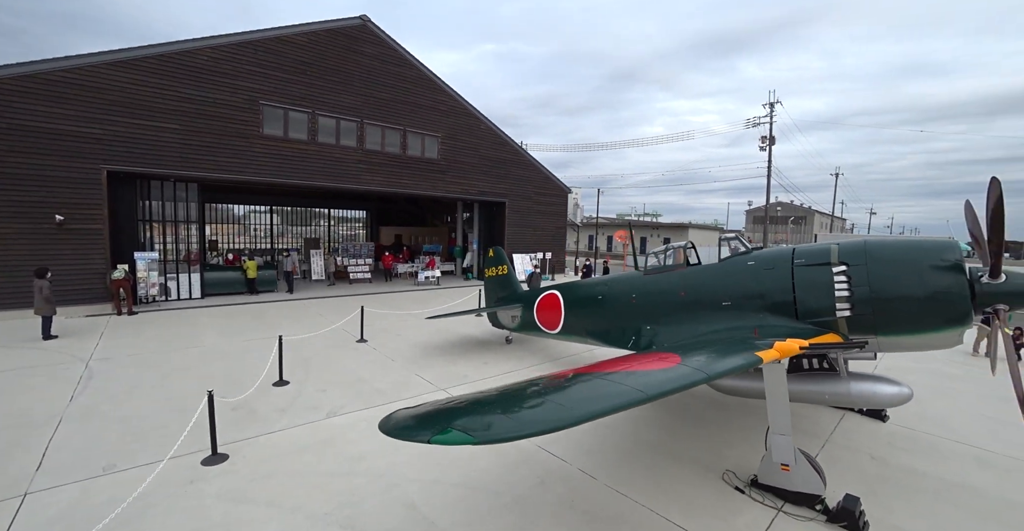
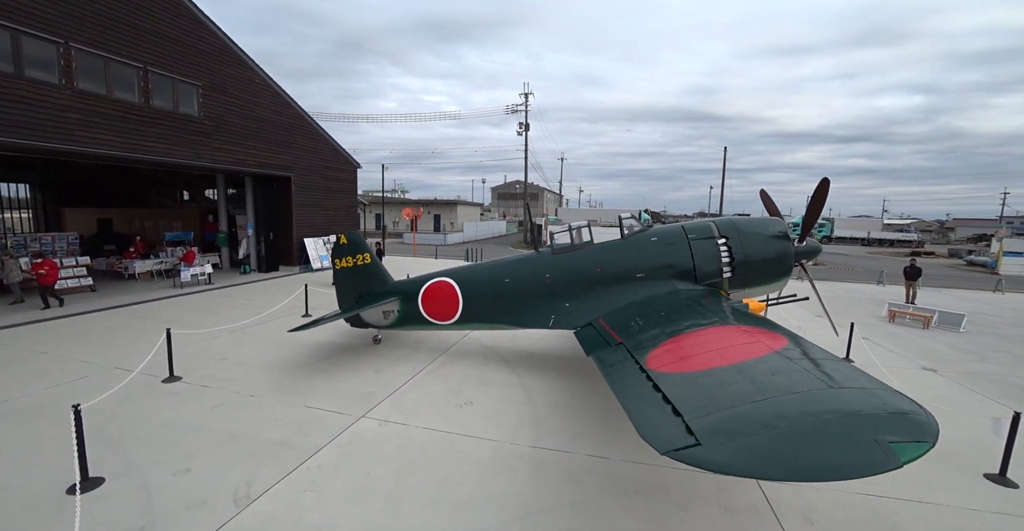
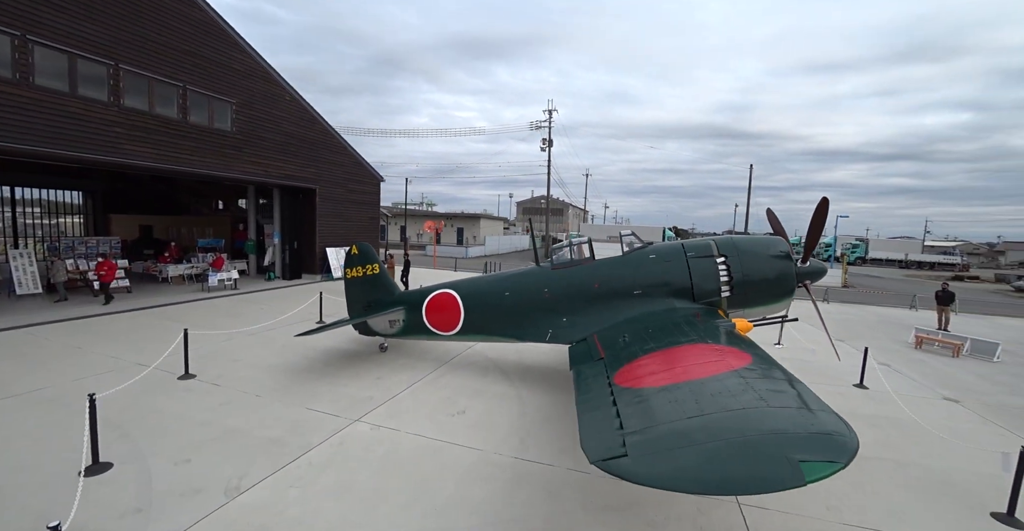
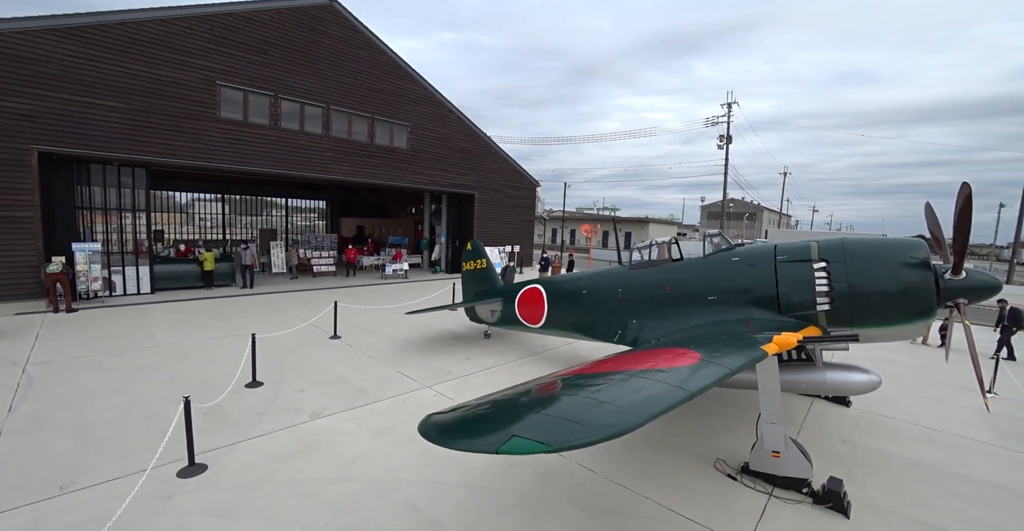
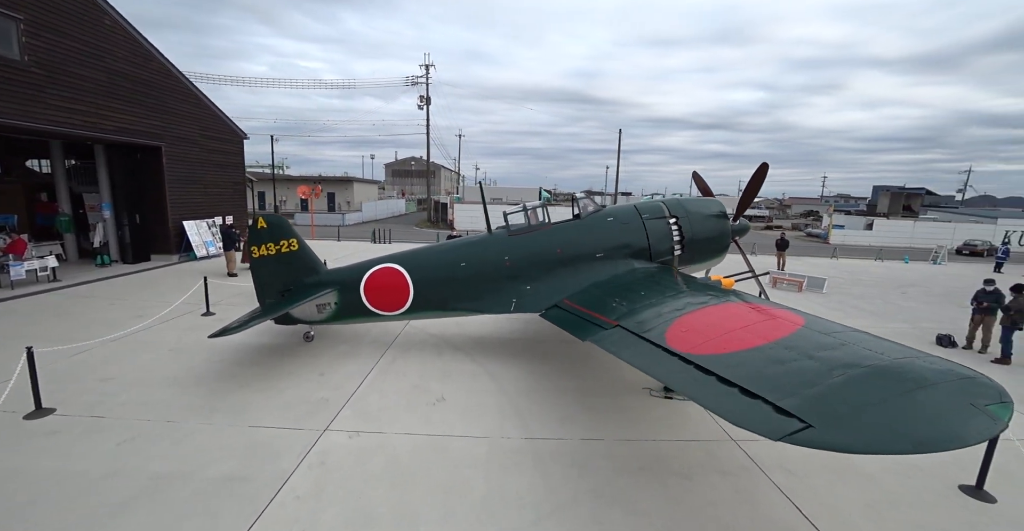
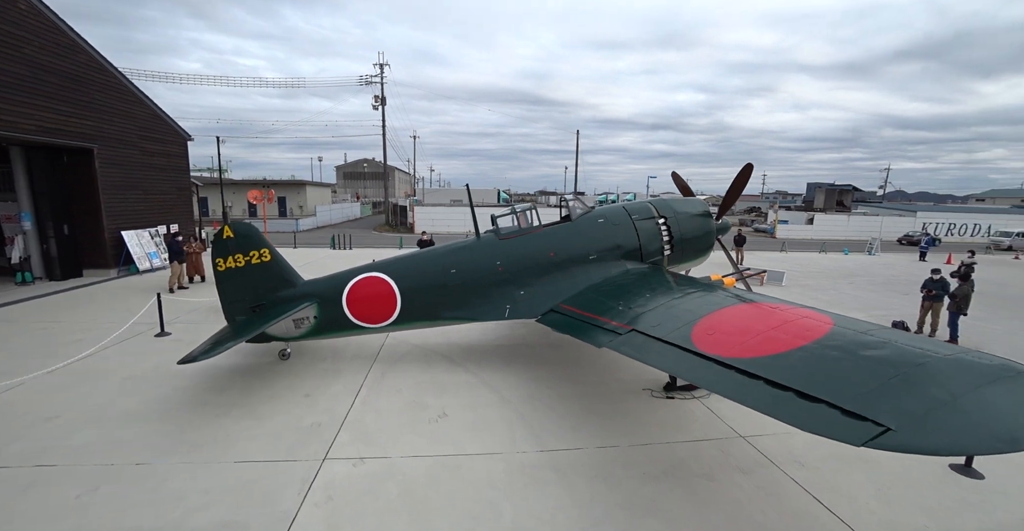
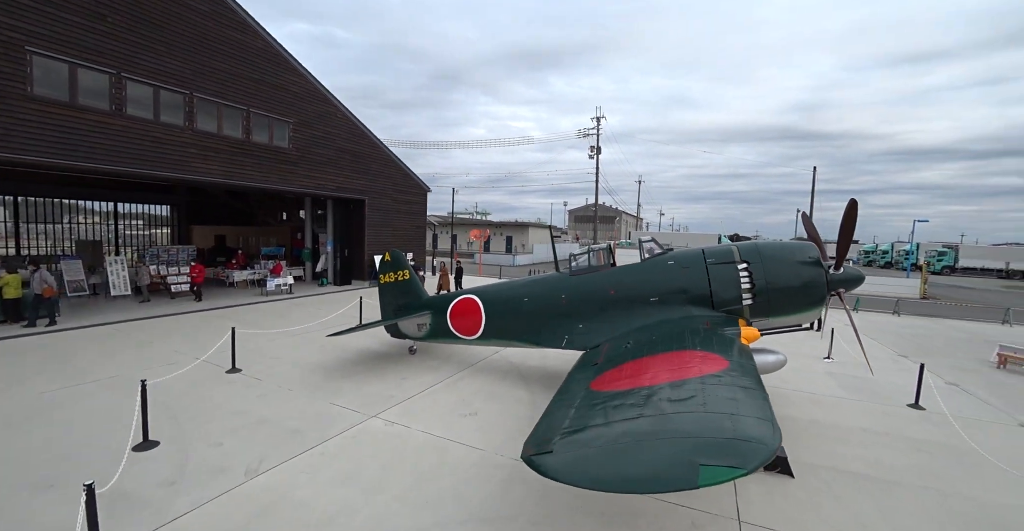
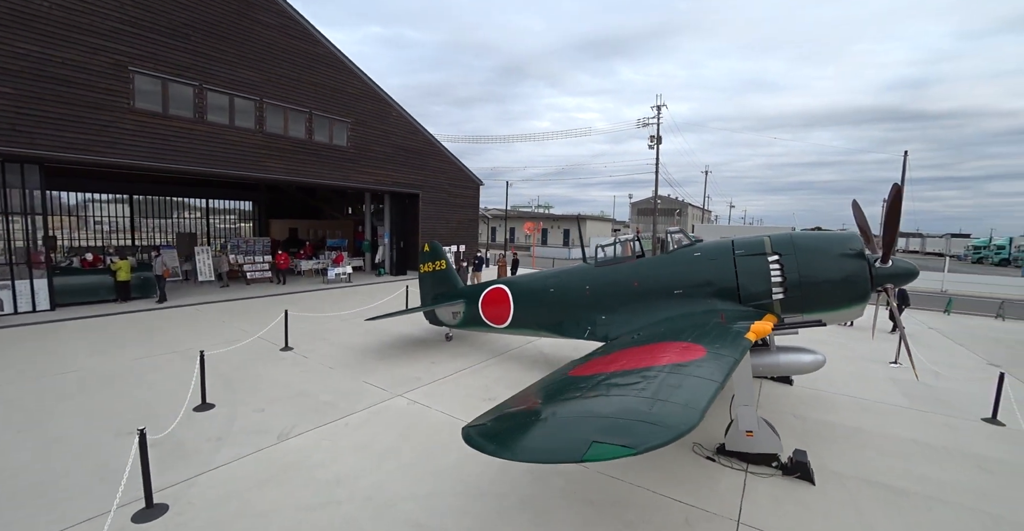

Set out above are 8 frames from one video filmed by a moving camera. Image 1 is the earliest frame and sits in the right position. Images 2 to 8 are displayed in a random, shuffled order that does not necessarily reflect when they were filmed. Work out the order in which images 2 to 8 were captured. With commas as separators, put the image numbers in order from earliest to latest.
4, 8, 7, 3, 2, 5, 6
